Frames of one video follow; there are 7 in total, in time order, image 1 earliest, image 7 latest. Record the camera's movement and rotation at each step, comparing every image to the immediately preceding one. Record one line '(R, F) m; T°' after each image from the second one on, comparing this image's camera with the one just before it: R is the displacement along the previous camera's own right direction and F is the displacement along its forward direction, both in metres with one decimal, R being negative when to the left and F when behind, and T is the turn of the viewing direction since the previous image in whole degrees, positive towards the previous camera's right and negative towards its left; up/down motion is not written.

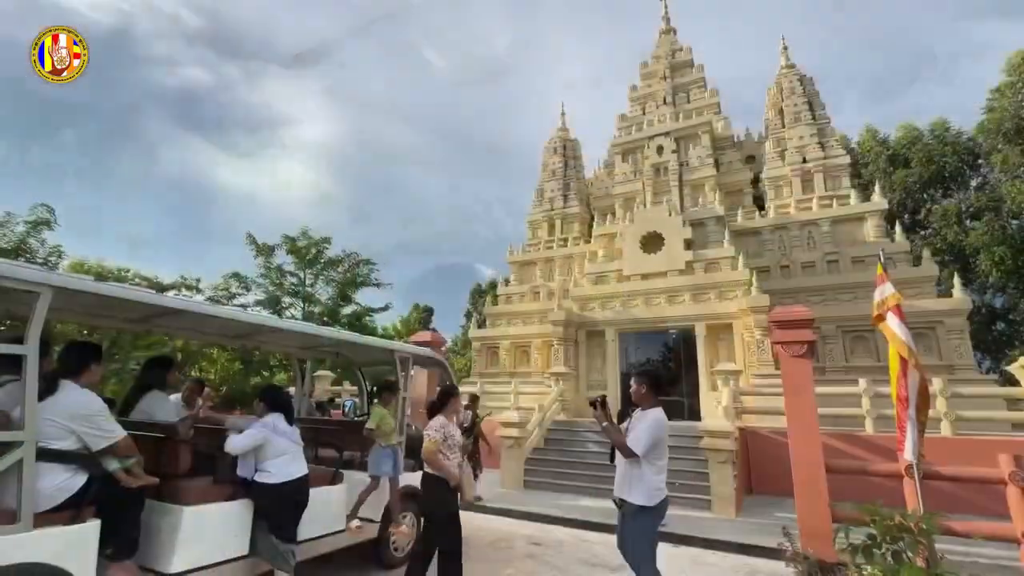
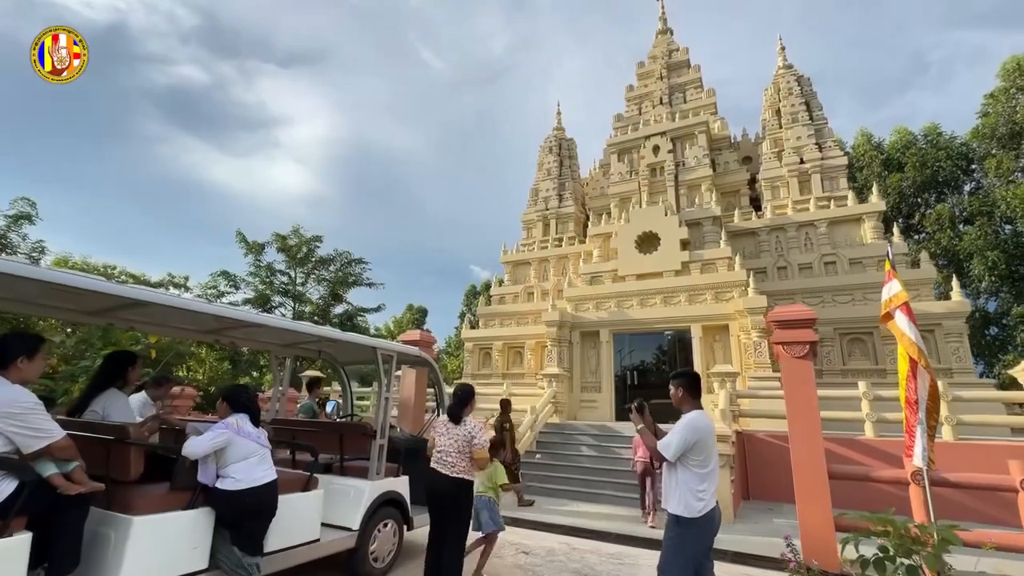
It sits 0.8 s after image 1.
(0.0, +0.2) m; +1°
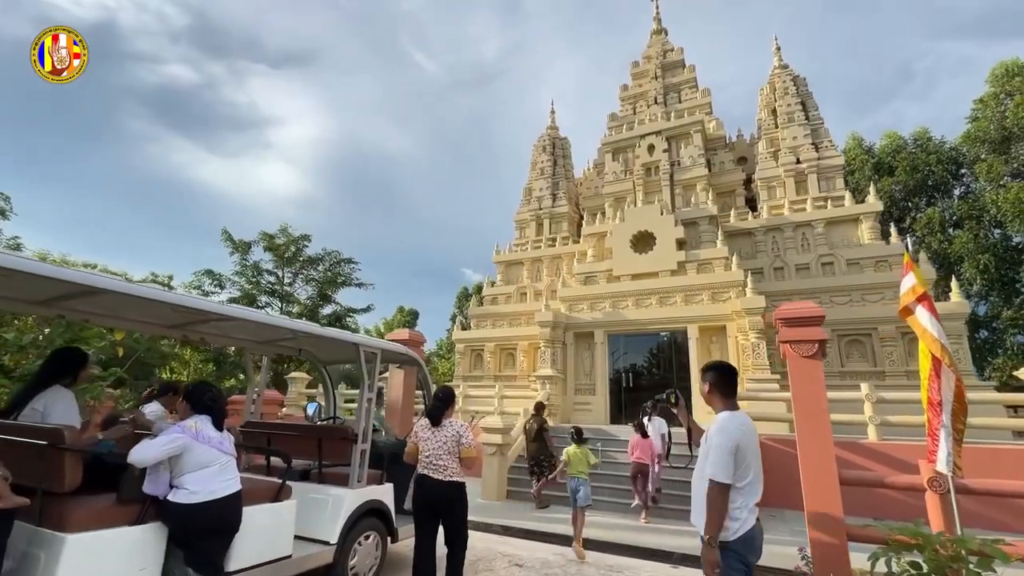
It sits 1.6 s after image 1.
(0.0, +0.3) m; +1°
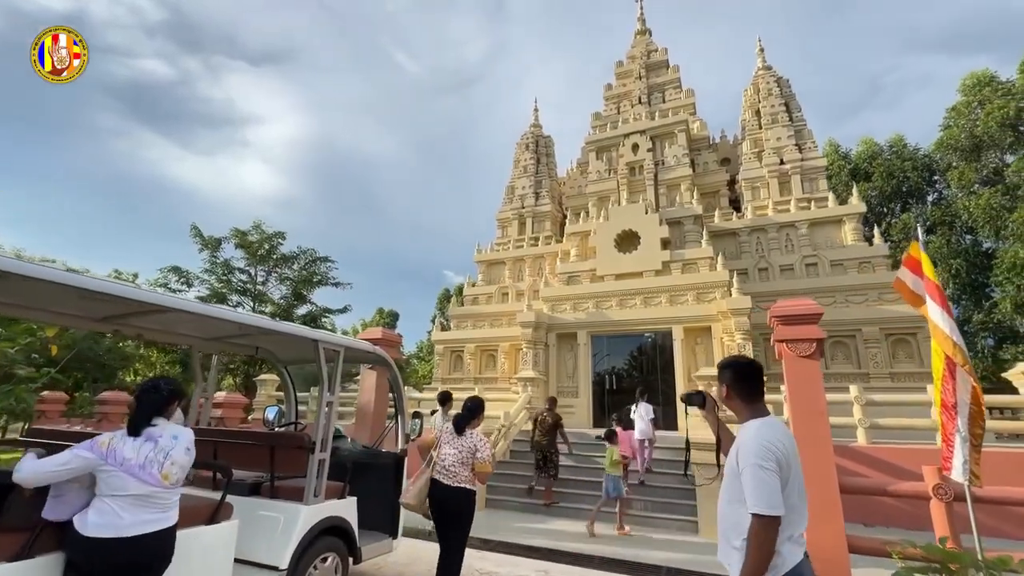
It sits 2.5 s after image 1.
(0.0, +0.4) m; +2°
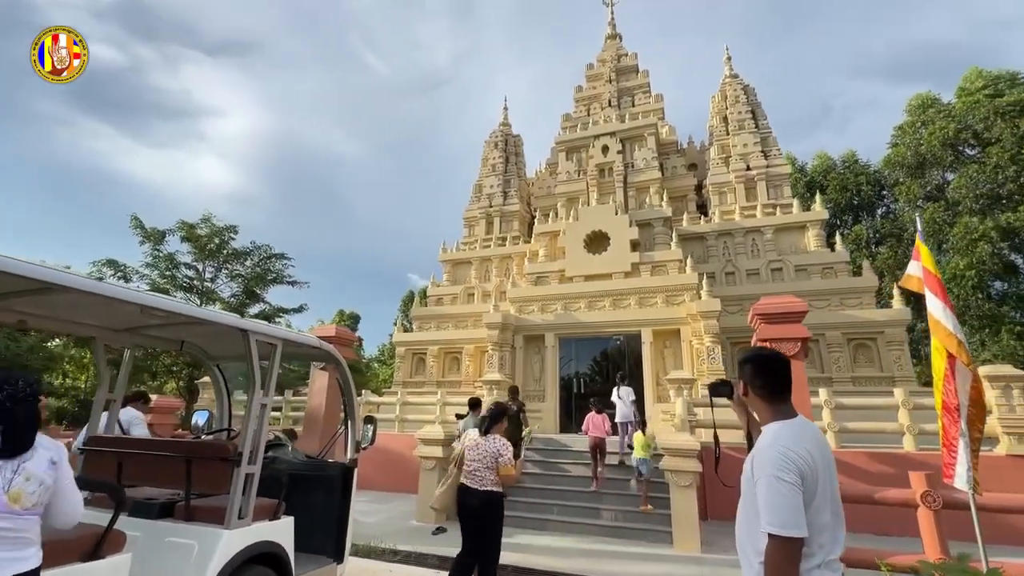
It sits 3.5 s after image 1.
(0.0, +0.4) m; +4°
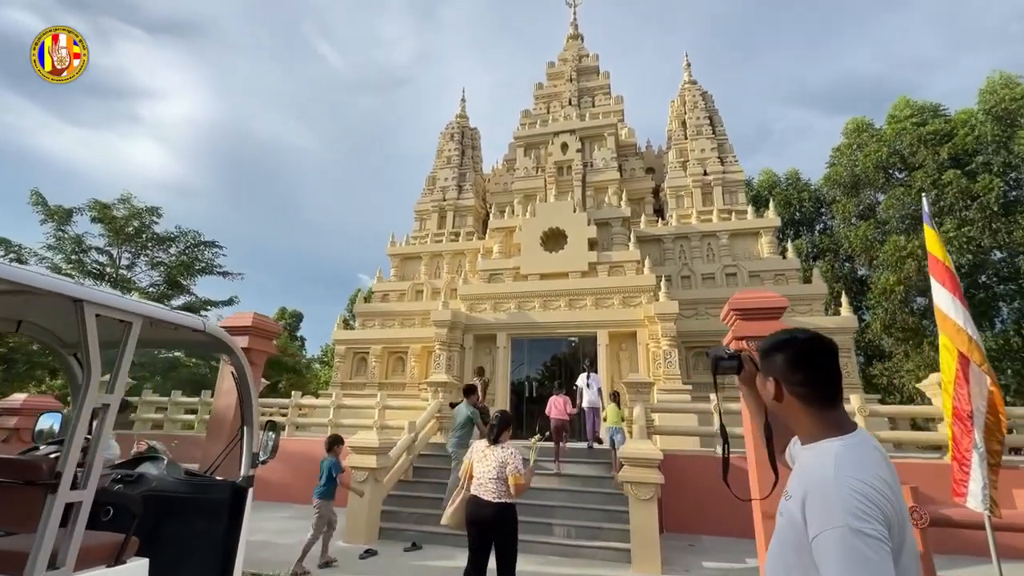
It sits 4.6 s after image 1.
(0.0, +0.7) m; +6°
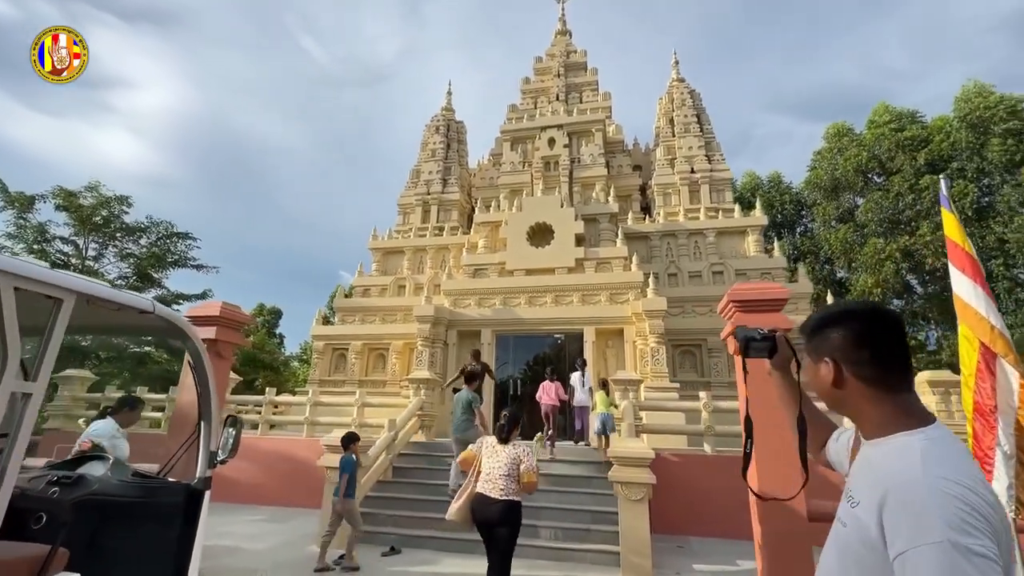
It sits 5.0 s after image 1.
(0.0, +0.3) m; +2°
